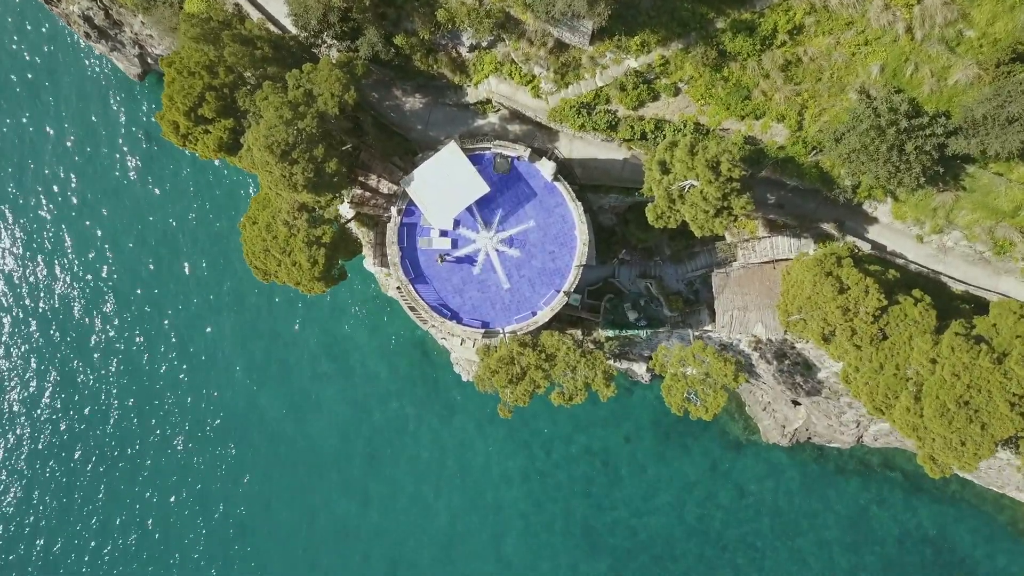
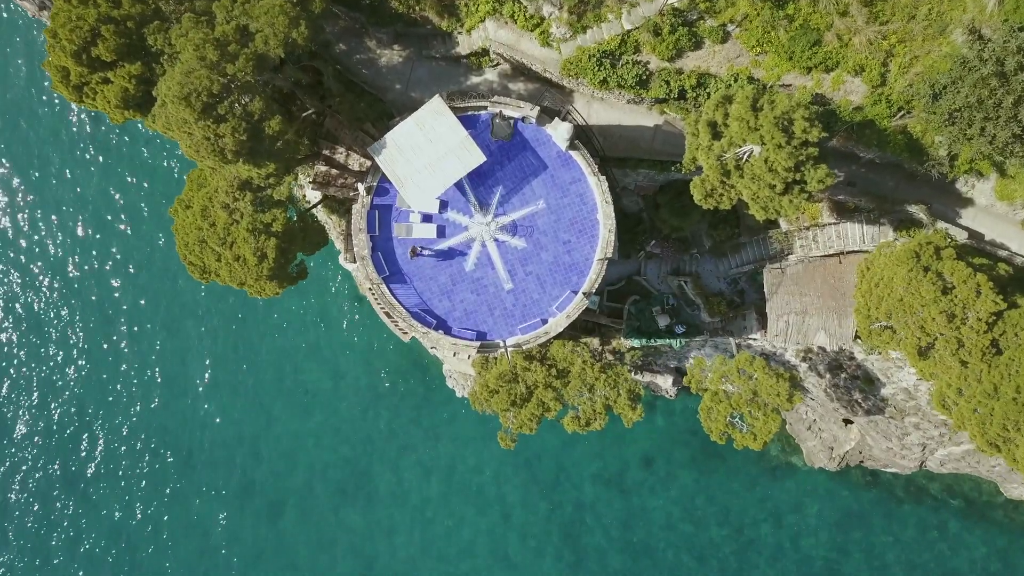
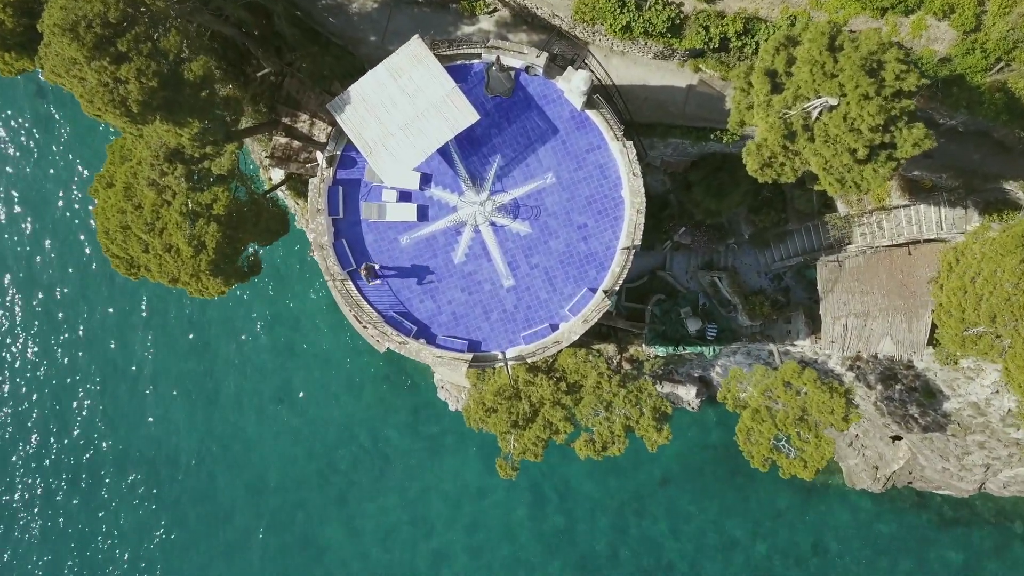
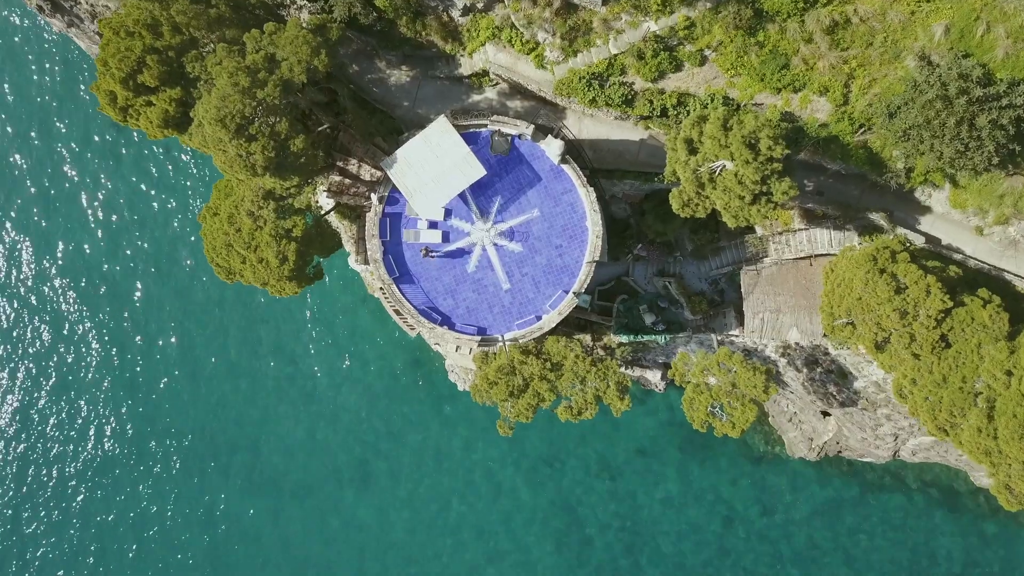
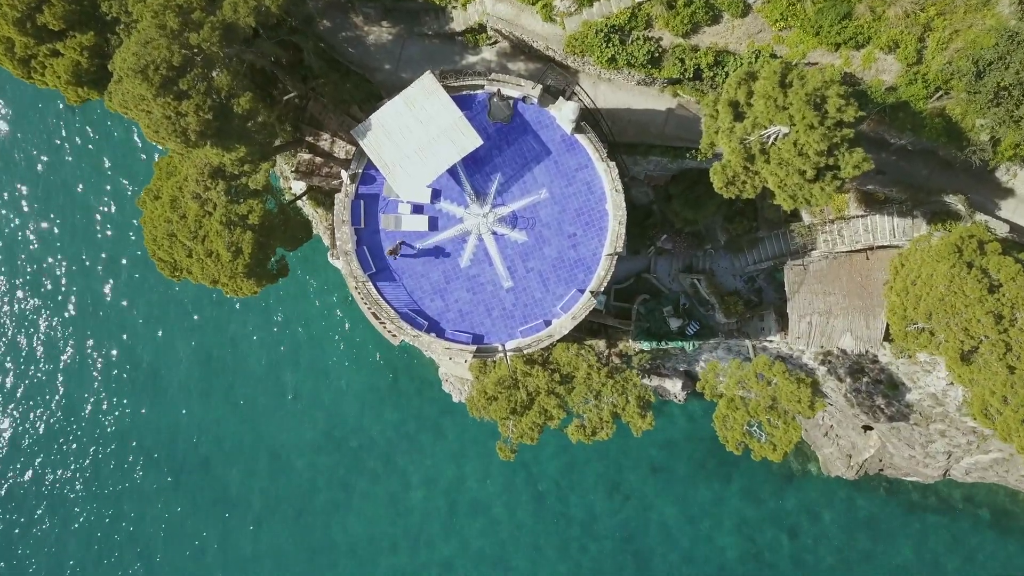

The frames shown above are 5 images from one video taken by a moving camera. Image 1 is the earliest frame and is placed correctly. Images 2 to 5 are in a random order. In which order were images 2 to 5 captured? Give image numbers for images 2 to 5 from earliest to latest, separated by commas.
4, 2, 5, 3
